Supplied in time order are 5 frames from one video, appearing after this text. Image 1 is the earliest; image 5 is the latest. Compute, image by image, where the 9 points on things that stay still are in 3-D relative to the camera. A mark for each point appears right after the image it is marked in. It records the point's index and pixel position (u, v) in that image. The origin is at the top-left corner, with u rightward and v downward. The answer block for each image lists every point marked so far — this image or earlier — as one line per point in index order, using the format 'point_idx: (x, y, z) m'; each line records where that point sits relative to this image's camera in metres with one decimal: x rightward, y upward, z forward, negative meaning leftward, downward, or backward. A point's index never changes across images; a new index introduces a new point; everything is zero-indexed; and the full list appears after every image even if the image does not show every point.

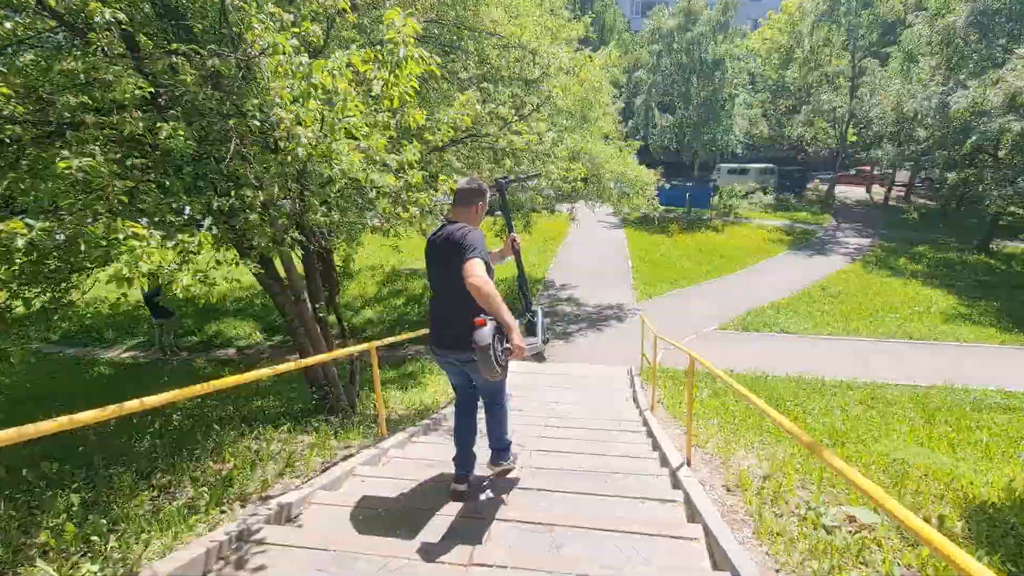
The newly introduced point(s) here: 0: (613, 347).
0: (+2.1, -1.2, +10.1) m
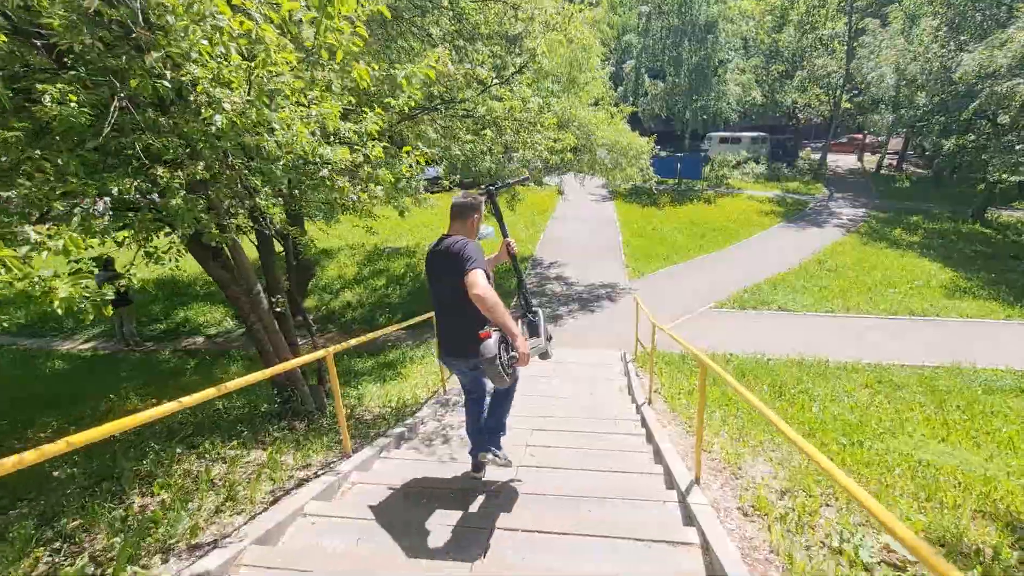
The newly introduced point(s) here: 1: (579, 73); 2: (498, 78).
0: (+1.9, -0.8, +9.6) m
1: (+1.6, +5.0, +11.4) m
2: (-0.2, +2.7, +6.3) m
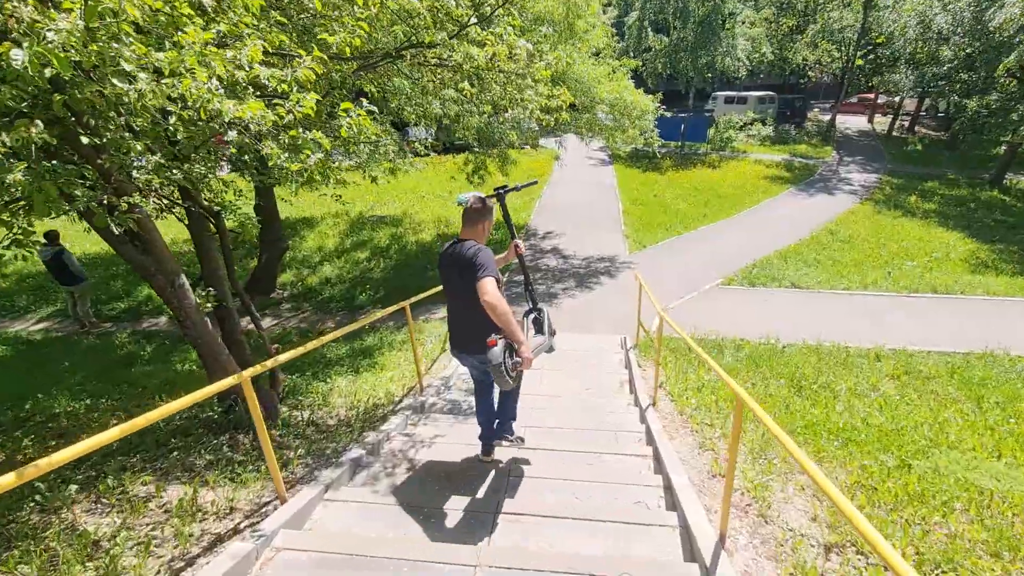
0: (+1.7, -0.3, +8.8) m
1: (+1.4, +5.6, +10.2) m
2: (-0.3, +2.9, +5.3) m
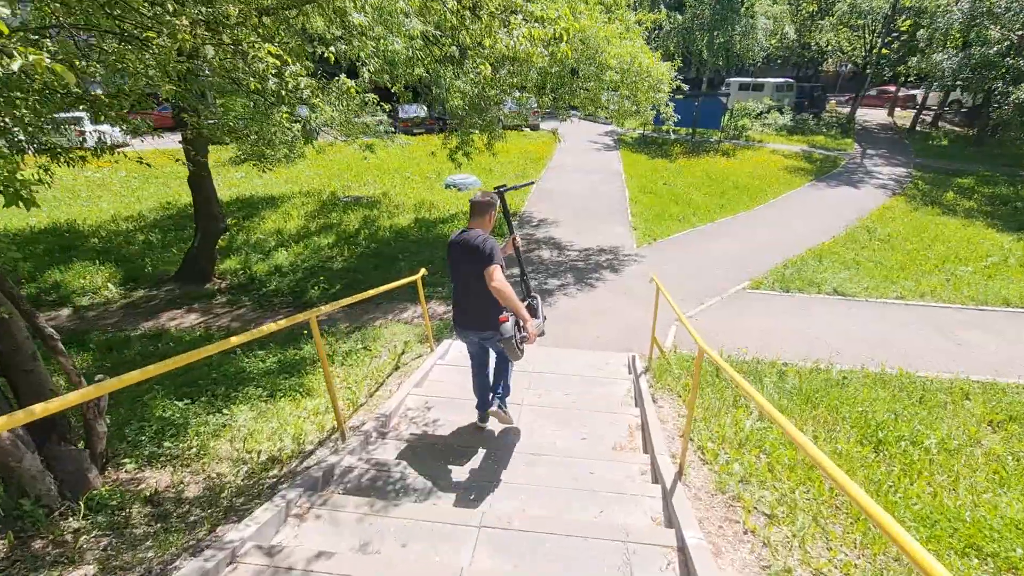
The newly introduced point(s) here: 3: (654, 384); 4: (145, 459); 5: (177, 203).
0: (+1.4, -0.4, +7.2) m
1: (+1.3, +5.6, +8.4) m
2: (-0.5, +2.9, +3.6) m
3: (+1.4, -1.0, +5.0) m
4: (-2.6, -1.2, +3.5) m
5: (-8.8, +2.2, +12.7) m
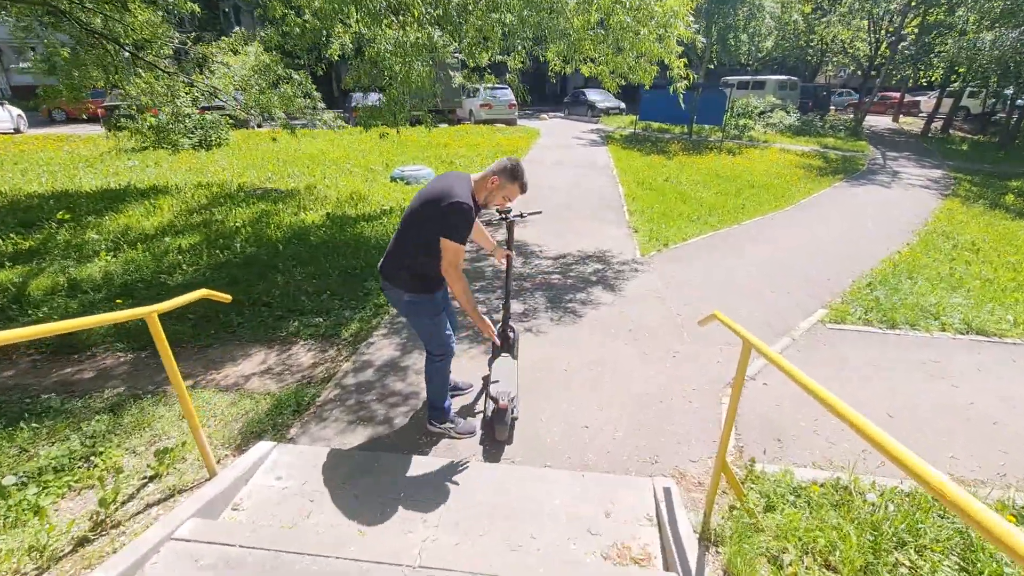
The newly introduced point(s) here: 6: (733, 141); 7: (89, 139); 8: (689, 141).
0: (+0.8, -0.7, +4.1) m
1: (+0.6, +5.3, +5.5) m
2: (-1.0, +2.7, +0.5) m
3: (+0.8, -1.2, +1.8) m
4: (-3.2, -1.4, +0.3) m
5: (-9.6, +1.8, +9.3) m
6: (+9.0, +6.0, +19.8) m
7: (-13.2, +4.6, +15.2) m
8: (+6.9, +5.8, +19.1) m
